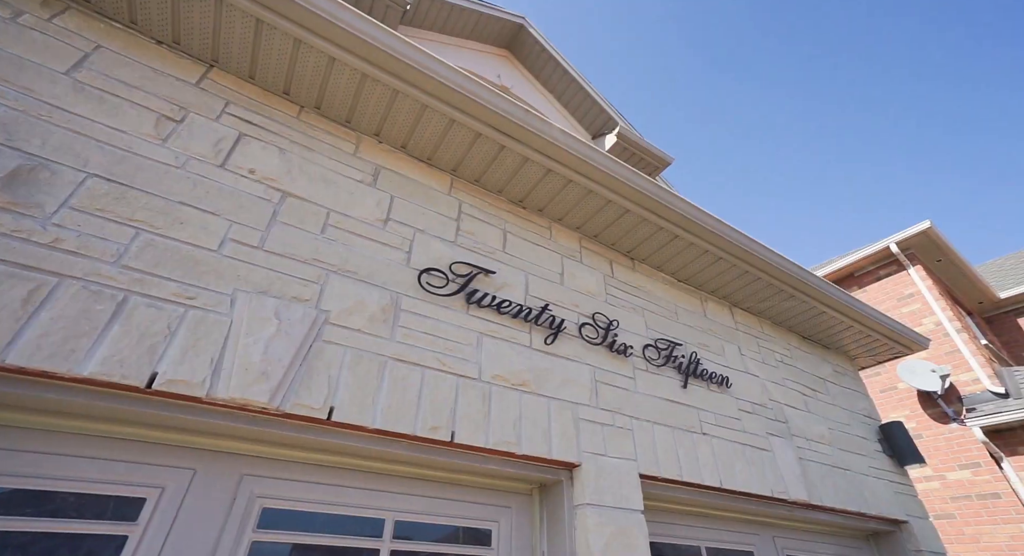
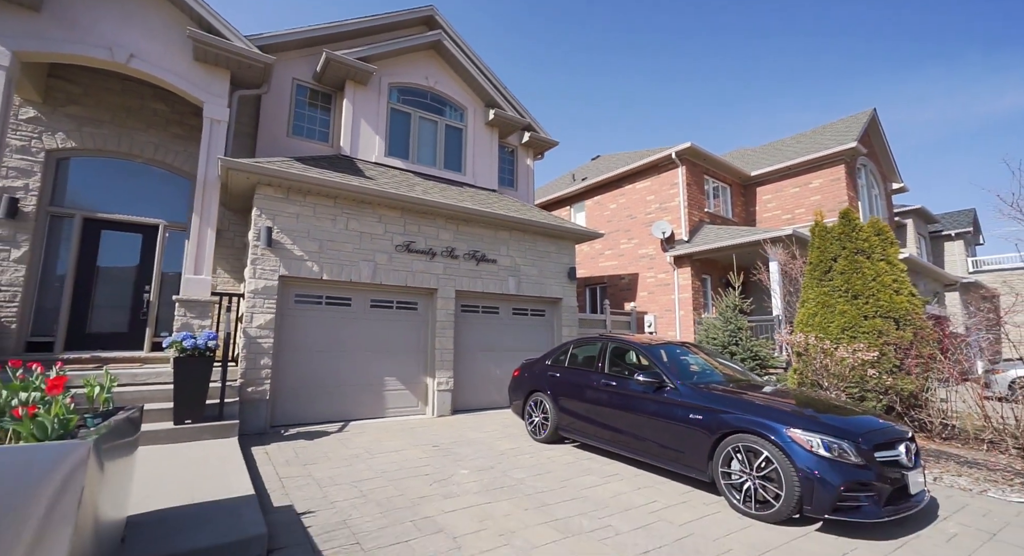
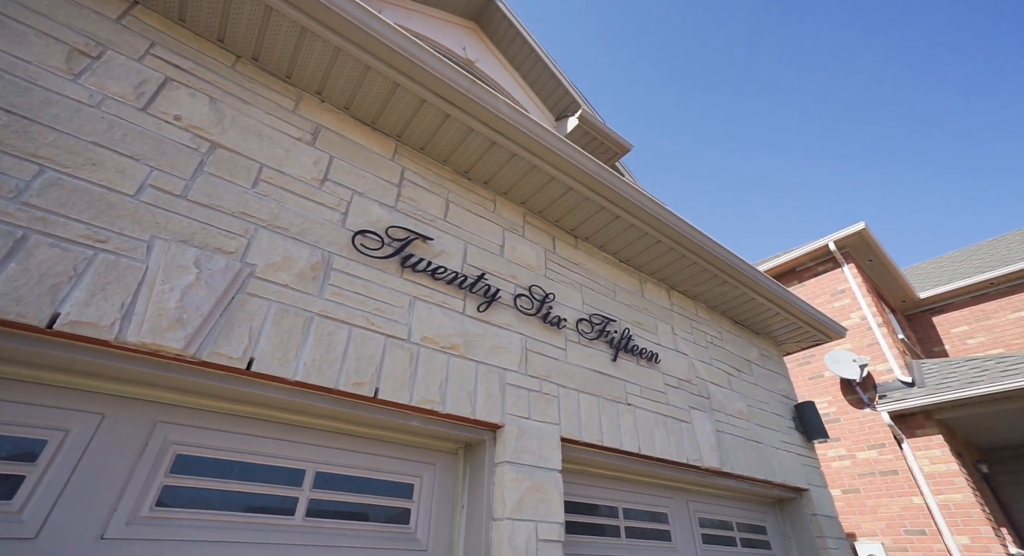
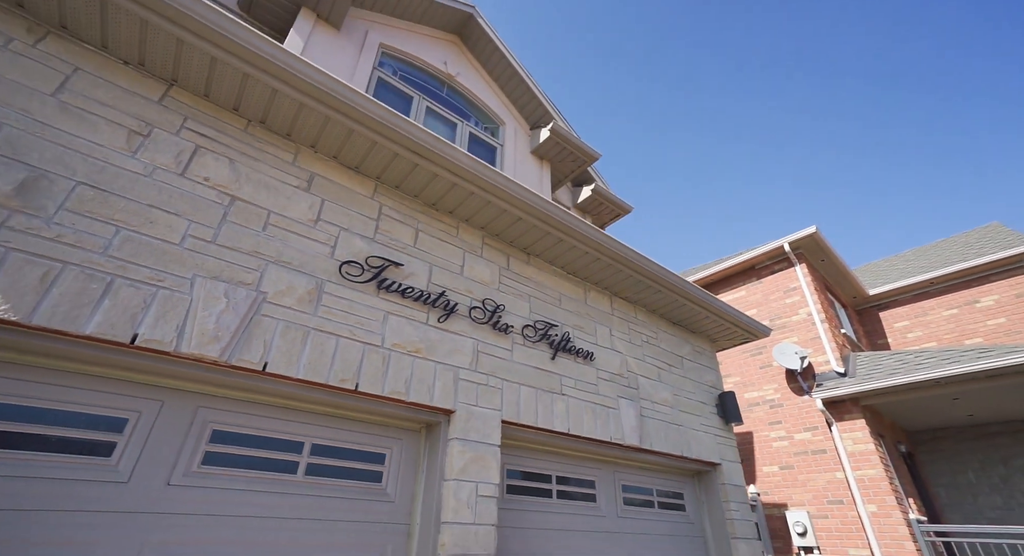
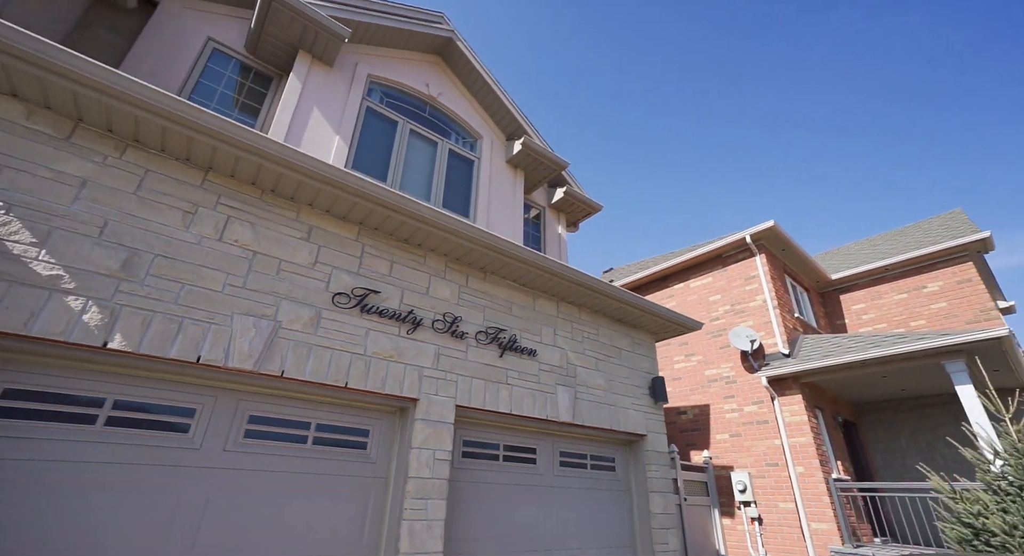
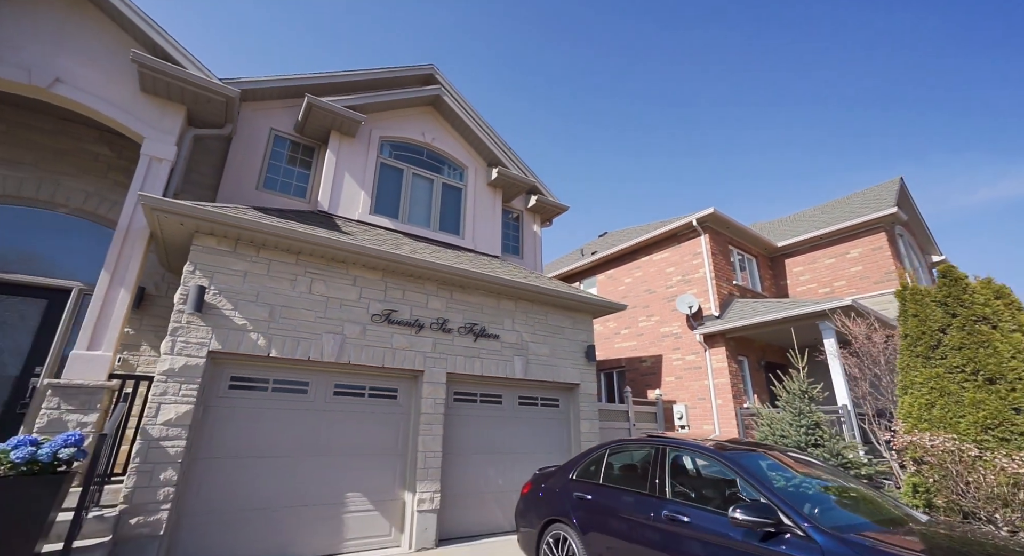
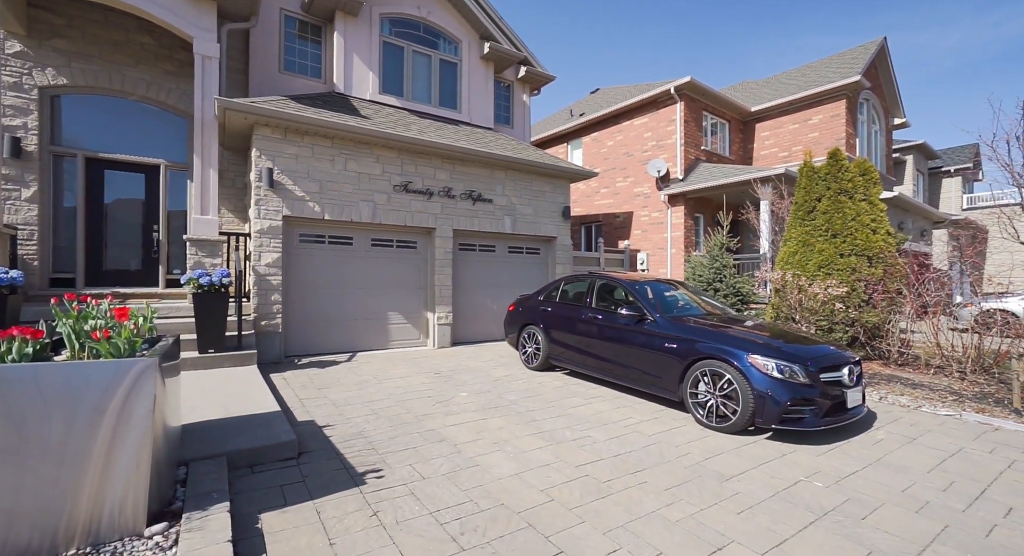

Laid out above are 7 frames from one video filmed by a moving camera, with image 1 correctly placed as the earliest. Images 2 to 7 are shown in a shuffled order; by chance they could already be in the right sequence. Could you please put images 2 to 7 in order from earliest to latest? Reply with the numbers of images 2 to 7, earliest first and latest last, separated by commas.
3, 4, 5, 6, 2, 7
